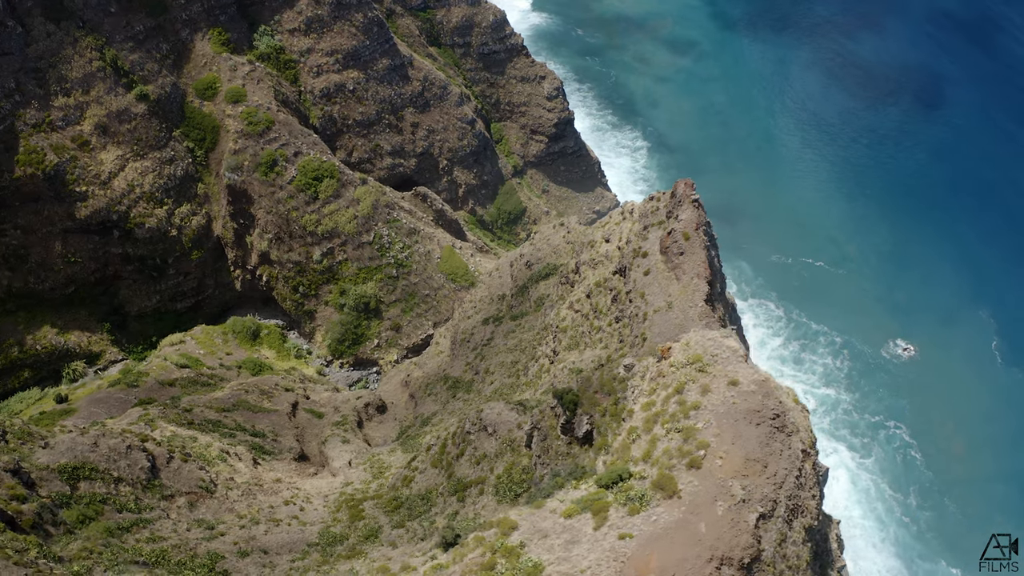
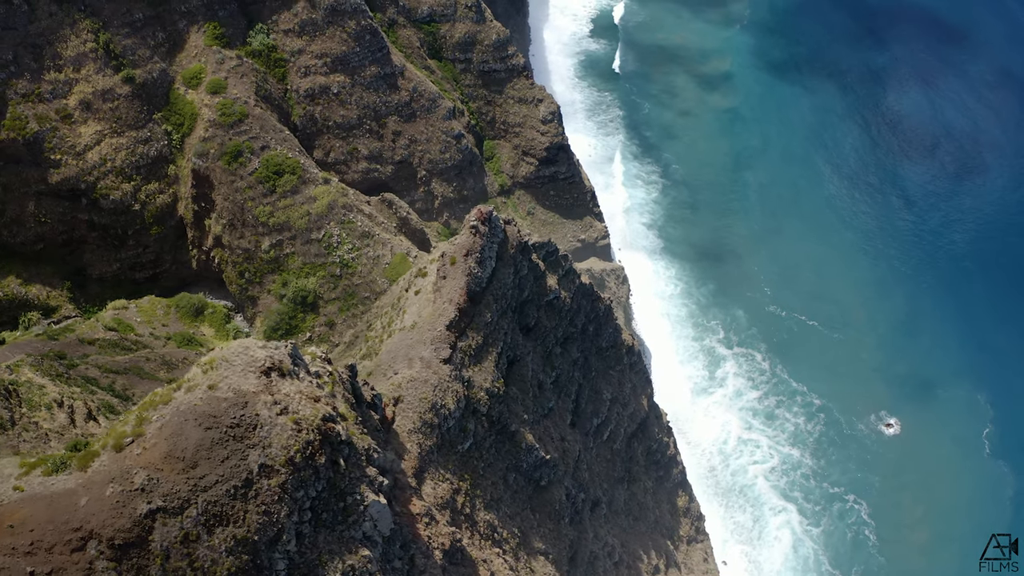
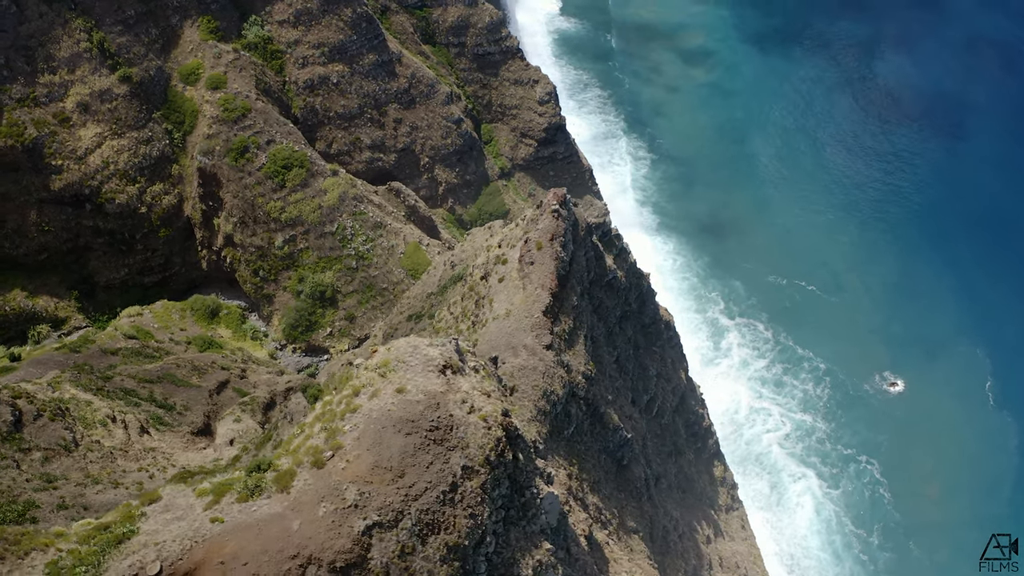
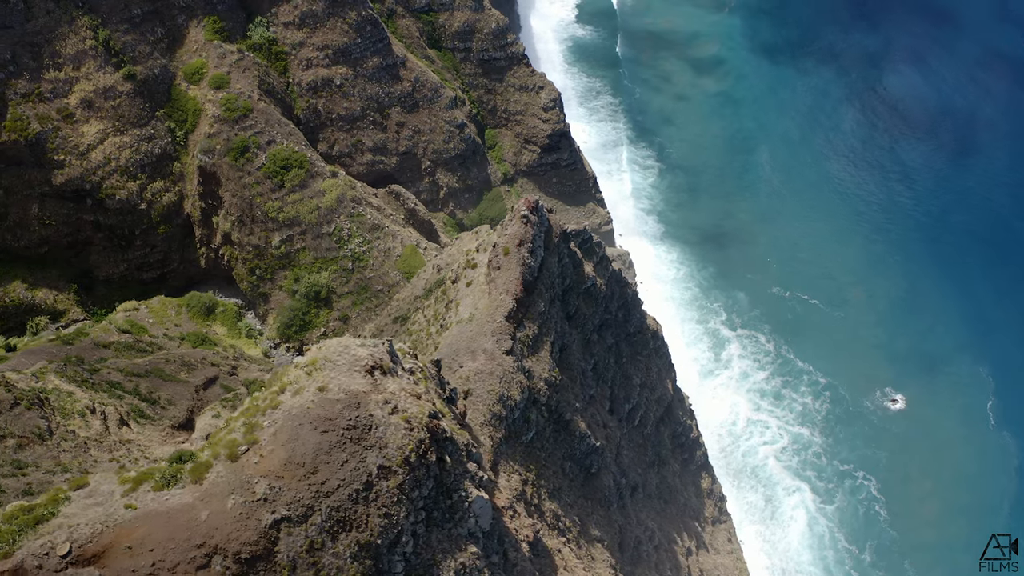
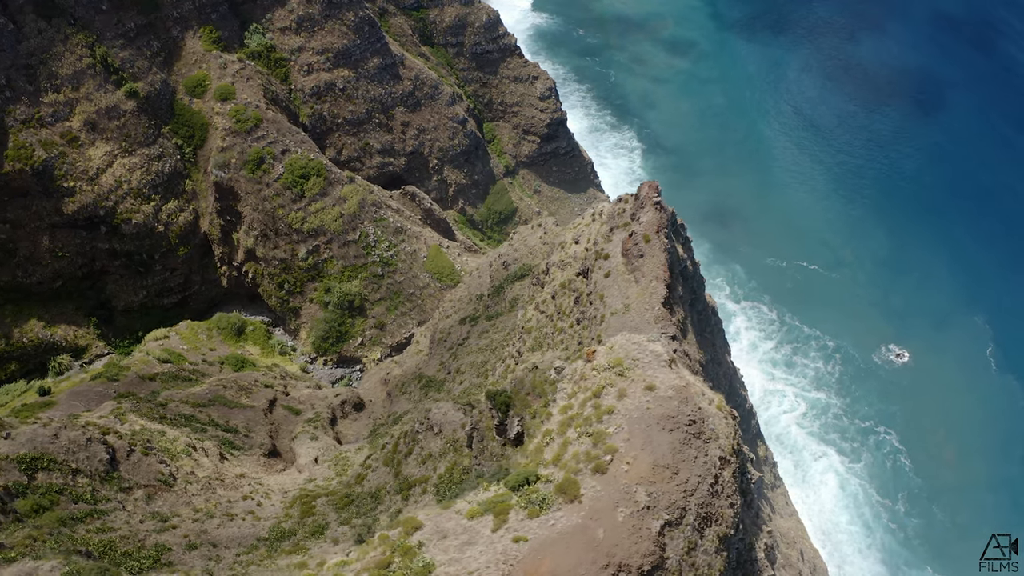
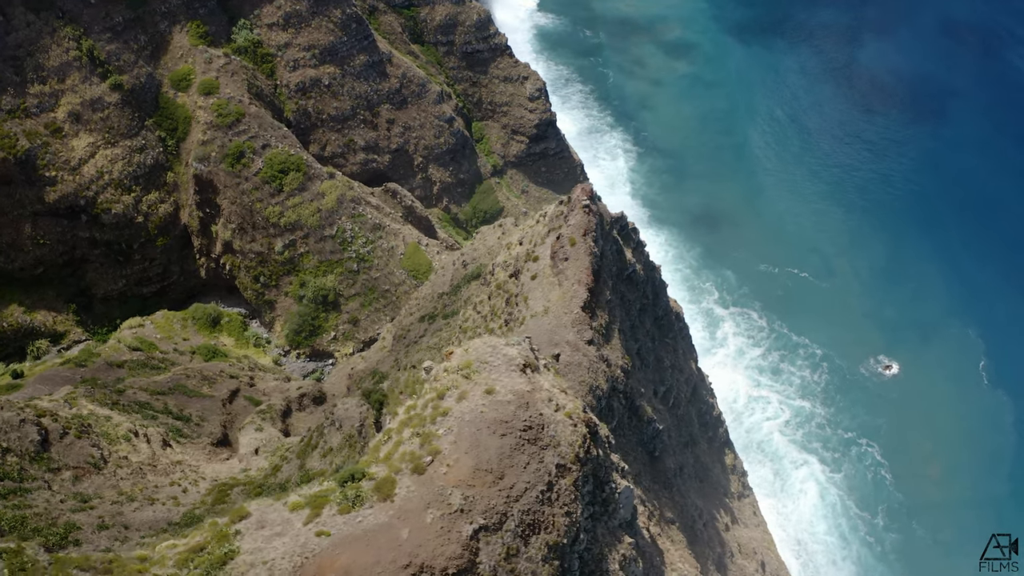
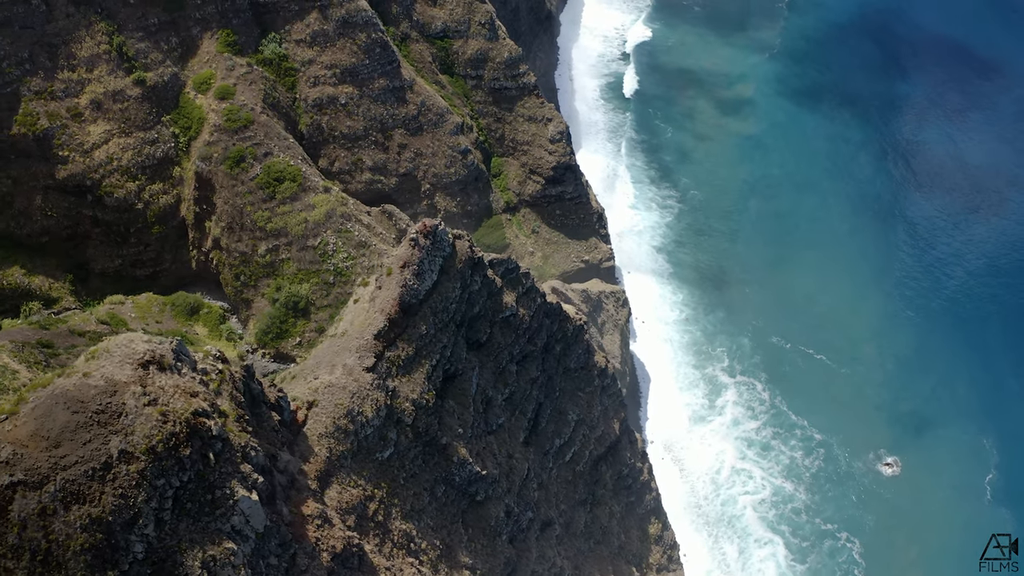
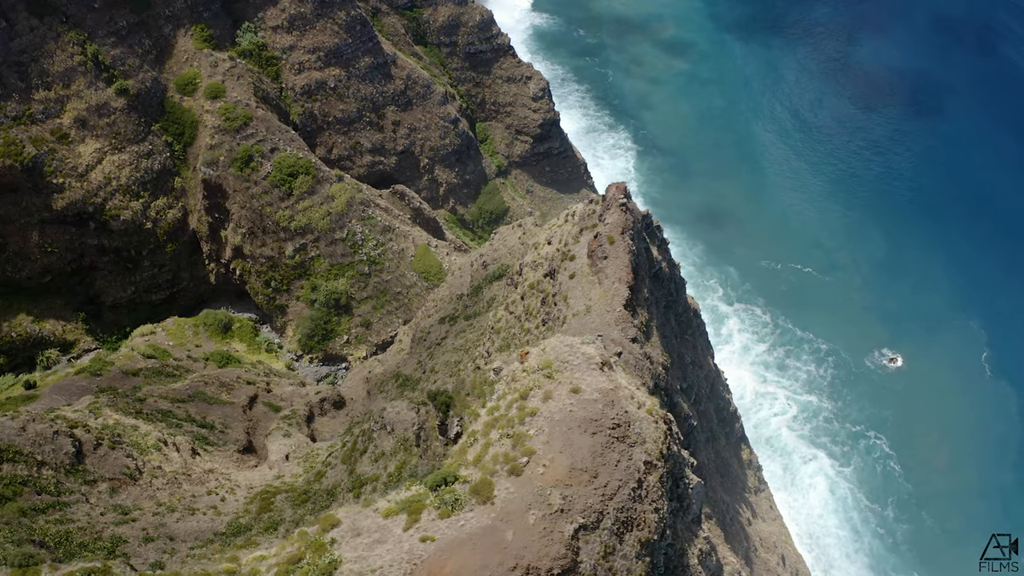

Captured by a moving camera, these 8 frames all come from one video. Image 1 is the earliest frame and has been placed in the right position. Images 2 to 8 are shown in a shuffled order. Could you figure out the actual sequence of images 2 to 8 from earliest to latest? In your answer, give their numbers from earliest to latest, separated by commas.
5, 8, 6, 3, 4, 2, 7
